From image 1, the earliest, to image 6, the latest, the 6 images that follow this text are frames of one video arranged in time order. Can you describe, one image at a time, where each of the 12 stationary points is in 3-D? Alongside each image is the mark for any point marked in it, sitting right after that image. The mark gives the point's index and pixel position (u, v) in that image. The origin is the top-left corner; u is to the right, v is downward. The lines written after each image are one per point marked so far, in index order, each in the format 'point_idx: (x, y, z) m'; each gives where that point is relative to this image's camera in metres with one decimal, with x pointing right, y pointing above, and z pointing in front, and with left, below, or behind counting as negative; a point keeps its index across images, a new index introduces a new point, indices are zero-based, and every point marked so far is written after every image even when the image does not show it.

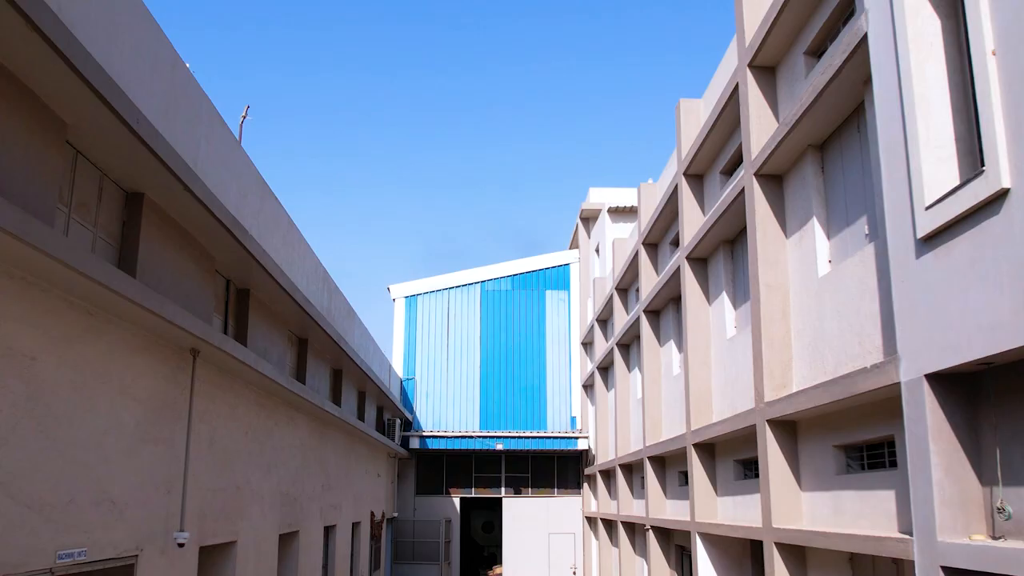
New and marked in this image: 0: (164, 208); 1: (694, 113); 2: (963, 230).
0: (-2.3, +0.5, +6.2) m
1: (+2.2, +2.1, +11.1) m
2: (+2.2, +0.3, +4.5) m
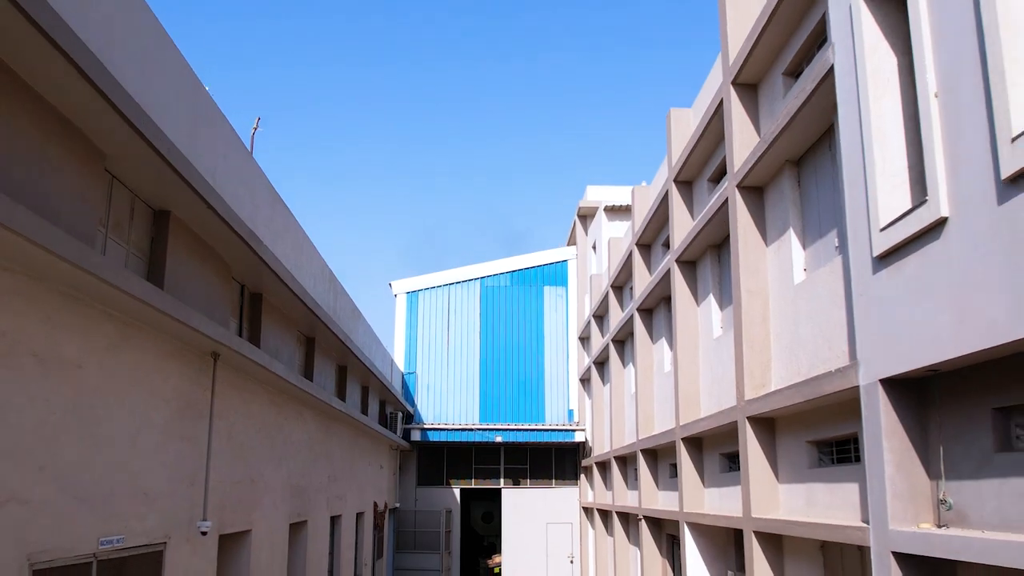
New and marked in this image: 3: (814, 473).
0: (-2.4, +0.5, +6.7) m
1: (+2.2, +2.1, +11.6) m
2: (+2.2, +0.2, +5.0) m
3: (+2.4, -1.4, +7.2) m
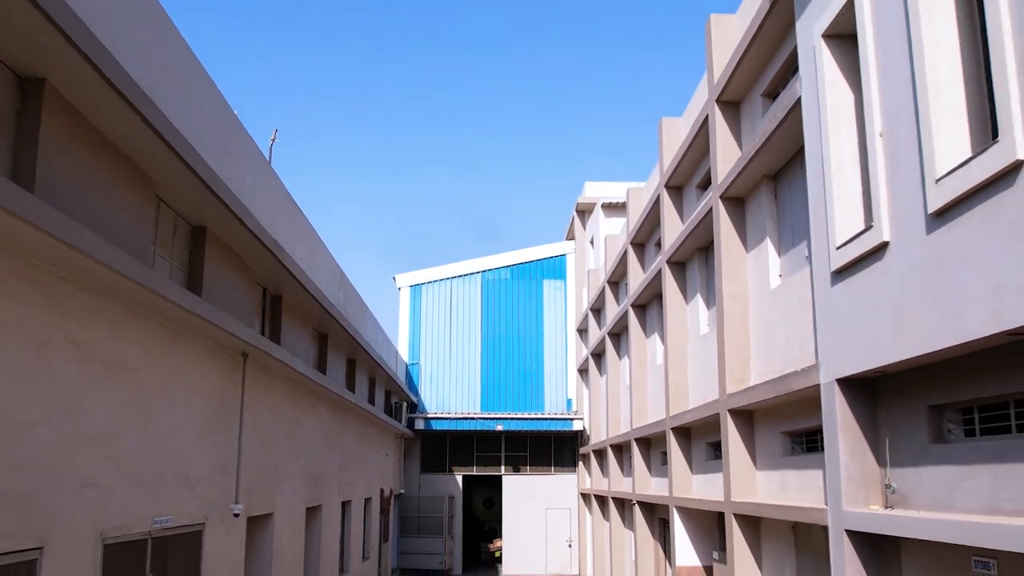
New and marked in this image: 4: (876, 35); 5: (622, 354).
0: (-2.4, +0.4, +7.5) m
1: (+2.2, +2.1, +12.3) m
2: (+2.2, +0.1, +5.7) m
3: (+2.4, -1.5, +7.9) m
4: (+2.2, +1.5, +5.5) m
5: (+2.1, -1.2, +17.2) m
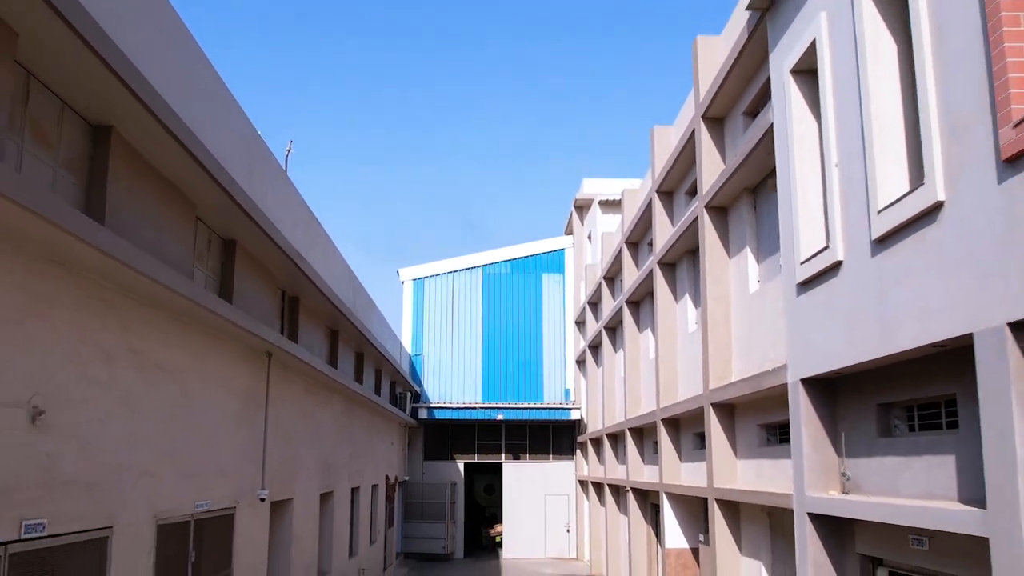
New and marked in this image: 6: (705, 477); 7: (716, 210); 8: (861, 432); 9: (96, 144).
0: (-2.4, +0.4, +8.2) m
1: (+2.2, +2.1, +13.0) m
2: (+2.2, 0.0, +6.5) m
3: (+2.4, -1.5, +8.7) m
4: (+2.2, +1.4, +6.2) m
5: (+2.1, -1.2, +18.0) m
6: (+2.1, -2.1, +10.2) m
7: (+2.2, +0.9, +10.0) m
8: (+2.4, -1.0, +6.4) m
9: (-2.4, +0.8, +5.3) m
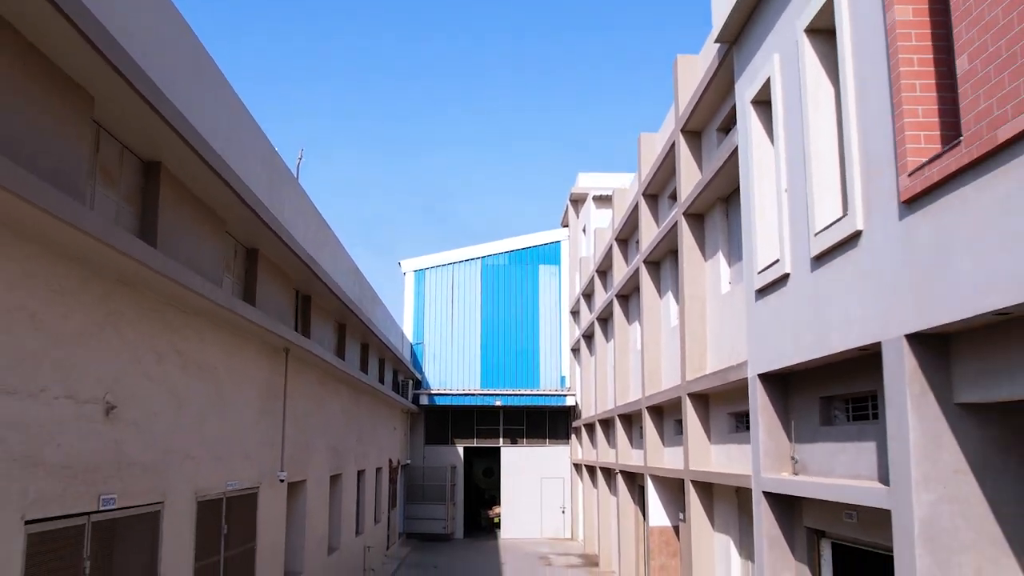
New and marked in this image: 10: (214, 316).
0: (-2.4, +0.3, +9.1) m
1: (+2.1, +2.2, +13.9) m
2: (+2.1, 0.0, +7.4) m
3: (+2.3, -1.6, +9.7) m
4: (+2.1, +1.3, +7.1) m
5: (+2.0, -1.0, +18.9) m
6: (+2.1, -2.1, +11.1) m
7: (+2.2, +0.9, +10.9) m
8: (+2.3, -1.1, +7.3) m
9: (-2.4, +0.7, +6.2) m
10: (-2.3, -0.2, +7.1) m
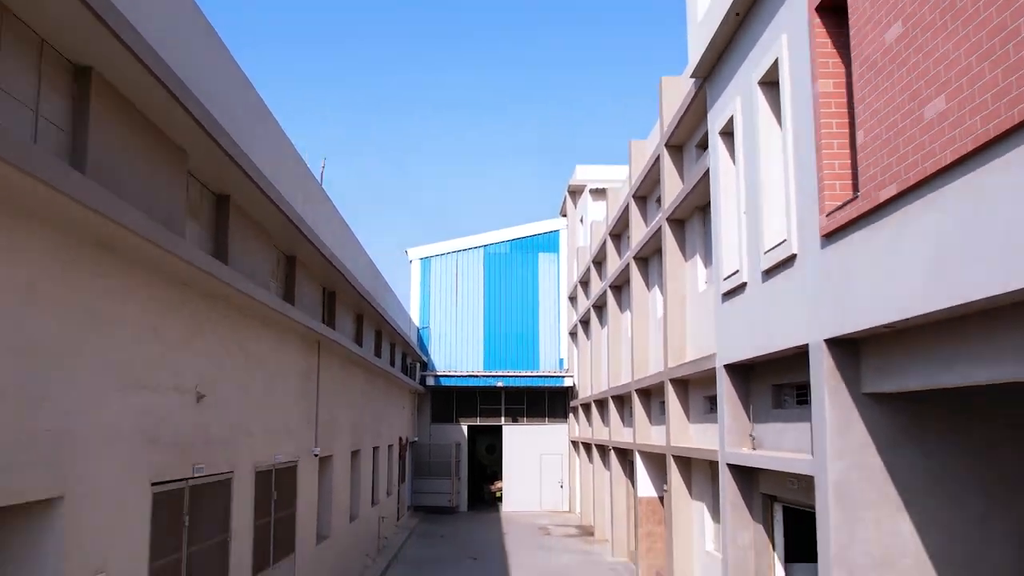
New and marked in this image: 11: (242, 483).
0: (-2.4, +0.3, +10.5) m
1: (+2.1, +2.3, +15.2) m
2: (+2.1, -0.1, +8.8) m
3: (+2.3, -1.6, +11.1) m
4: (+2.1, +1.3, +8.4) m
5: (+2.0, -0.8, +20.3) m
6: (+2.1, -2.0, +12.6) m
7: (+2.2, +0.9, +12.3) m
8: (+2.4, -1.1, +8.7) m
9: (-2.4, +0.7, +7.6) m
10: (-2.3, -0.3, +8.5) m
11: (-2.3, -1.7, +8.0) m
